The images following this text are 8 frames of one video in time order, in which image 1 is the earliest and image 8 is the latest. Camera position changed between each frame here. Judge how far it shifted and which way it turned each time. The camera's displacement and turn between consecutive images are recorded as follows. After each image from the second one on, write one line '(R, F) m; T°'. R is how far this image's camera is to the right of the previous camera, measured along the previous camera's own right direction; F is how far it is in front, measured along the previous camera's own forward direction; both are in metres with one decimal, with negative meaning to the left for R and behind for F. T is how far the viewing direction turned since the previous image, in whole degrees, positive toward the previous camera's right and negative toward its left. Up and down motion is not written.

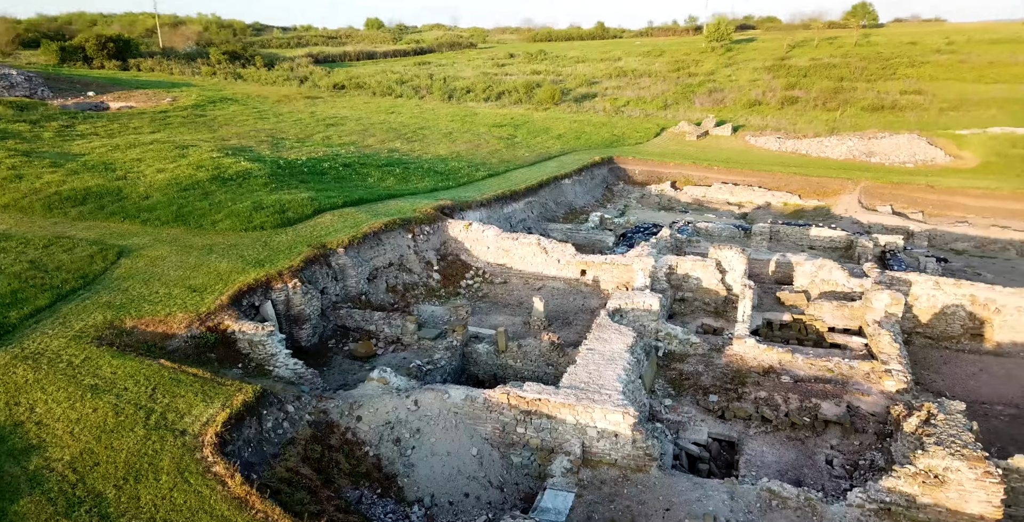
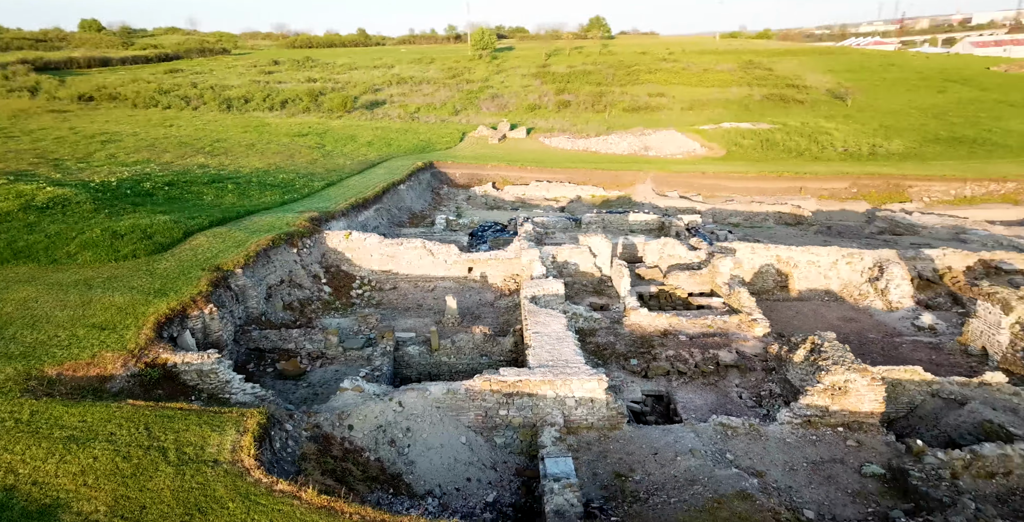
(-2.2, -0.2) m; +18°
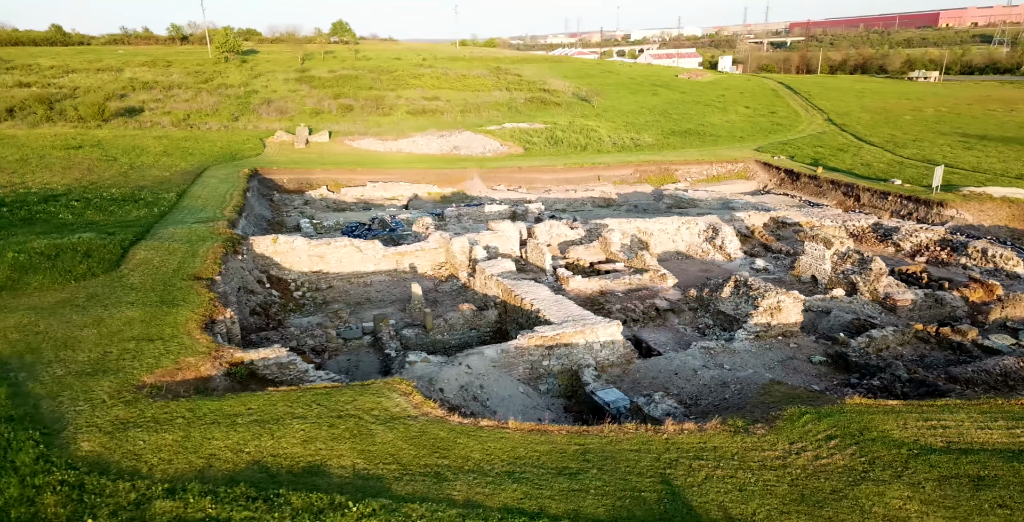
(-3.8, -0.7) m; +20°
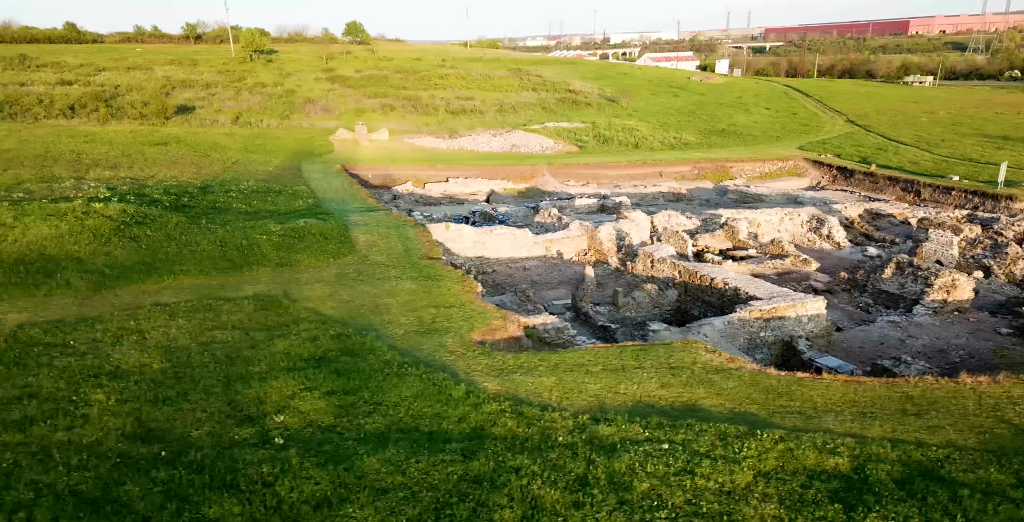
(-3.5, -0.9) m; -2°
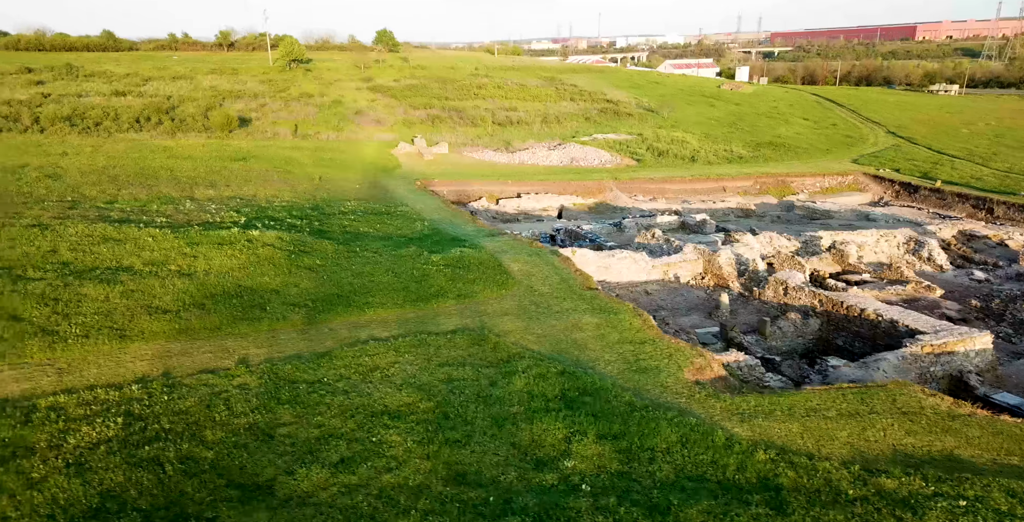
(-2.5, -0.3) m; -3°
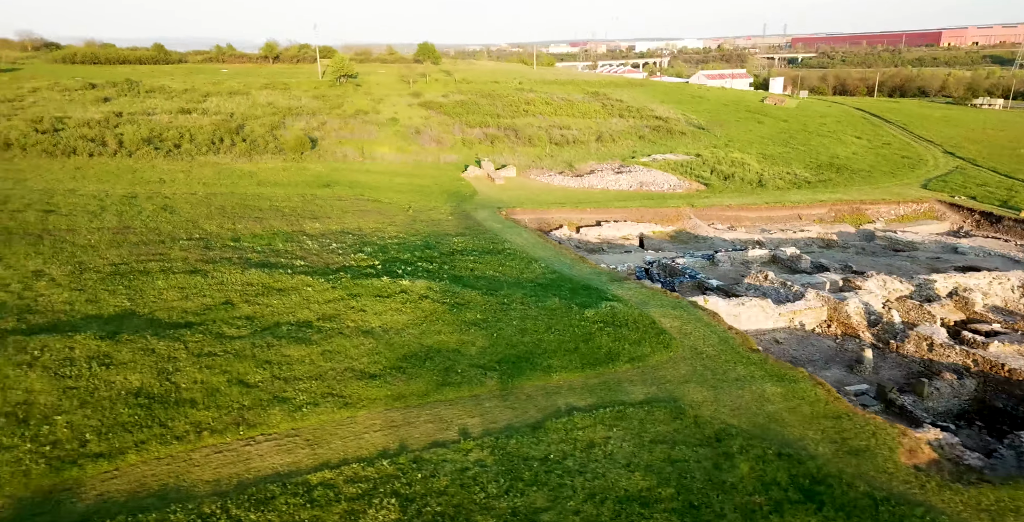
(-2.3, -0.3) m; -4°
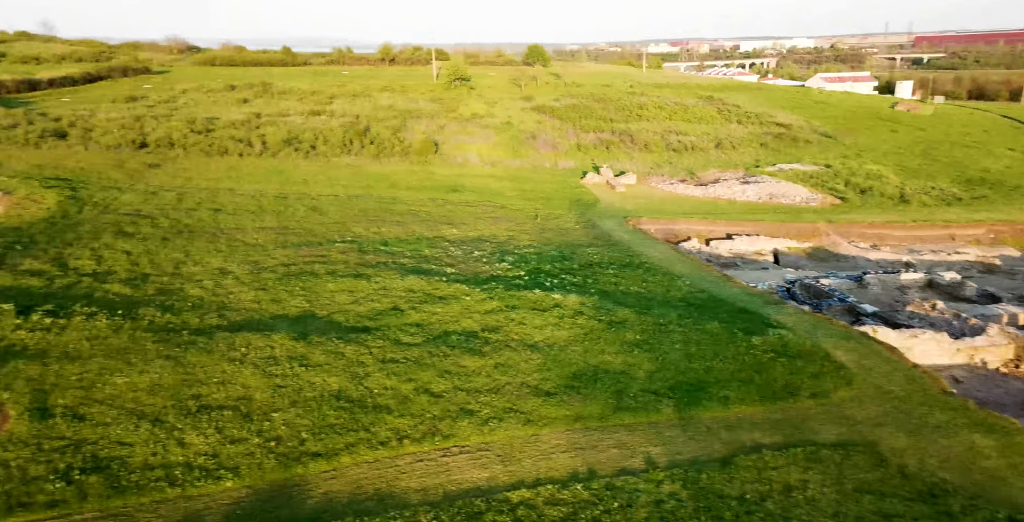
(-1.2, -0.1) m; -10°
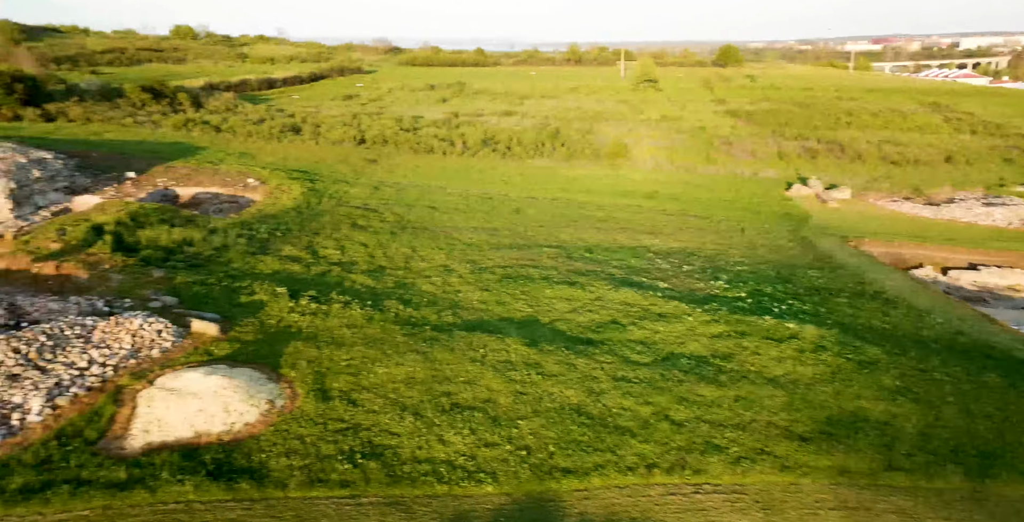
(-1.3, 0.0) m; -15°
